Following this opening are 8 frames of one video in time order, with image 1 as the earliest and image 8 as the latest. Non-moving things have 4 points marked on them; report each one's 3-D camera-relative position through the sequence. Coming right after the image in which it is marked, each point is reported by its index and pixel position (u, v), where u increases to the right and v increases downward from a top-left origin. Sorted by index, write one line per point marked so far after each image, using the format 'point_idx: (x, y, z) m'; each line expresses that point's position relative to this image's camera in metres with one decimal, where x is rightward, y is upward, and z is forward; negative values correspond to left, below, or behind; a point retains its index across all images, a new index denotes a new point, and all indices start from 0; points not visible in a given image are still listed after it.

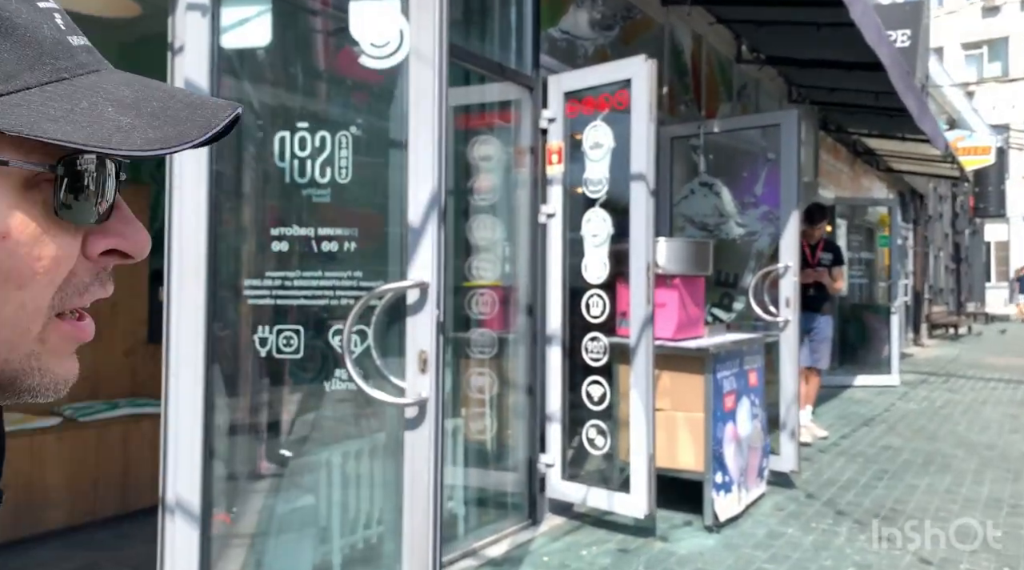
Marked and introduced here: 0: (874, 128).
0: (+4.3, +1.8, +9.8) m
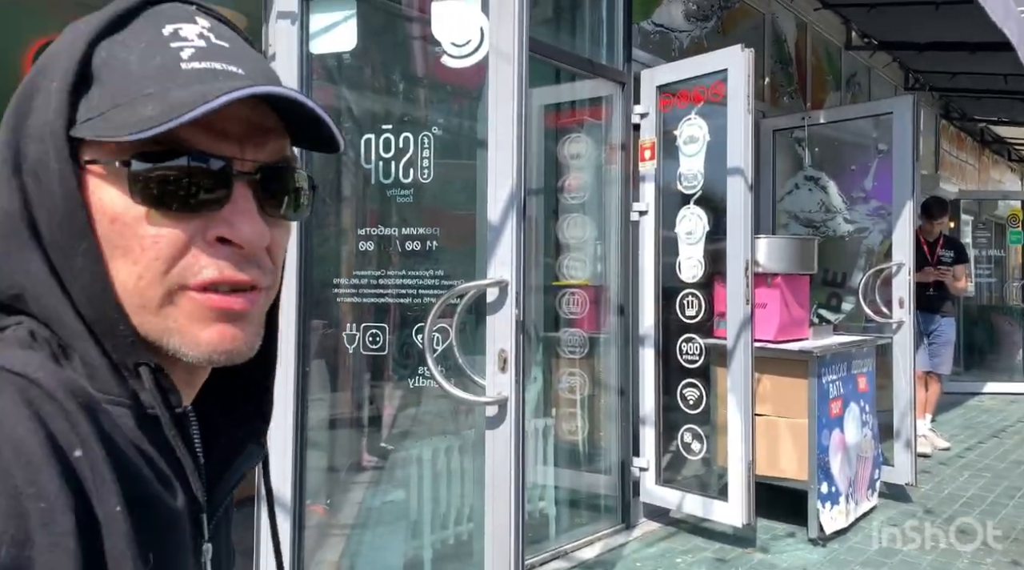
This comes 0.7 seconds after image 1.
0: (+5.4, +1.8, +9.1) m
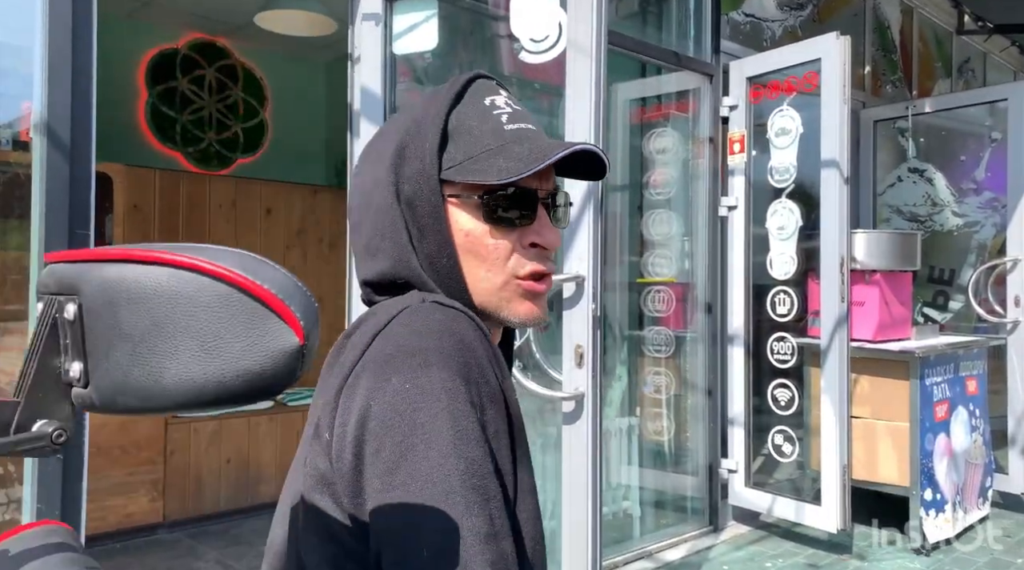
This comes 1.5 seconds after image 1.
0: (+6.3, +1.9, +8.4) m
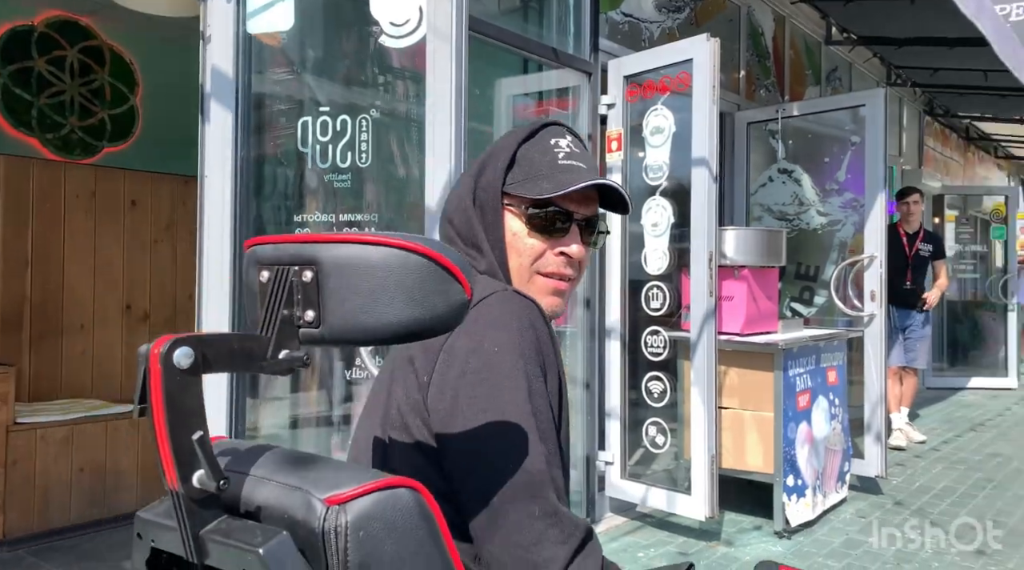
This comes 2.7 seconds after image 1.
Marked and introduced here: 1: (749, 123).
0: (+5.1, +1.9, +9.1) m
1: (+1.6, +1.1, +5.5) m
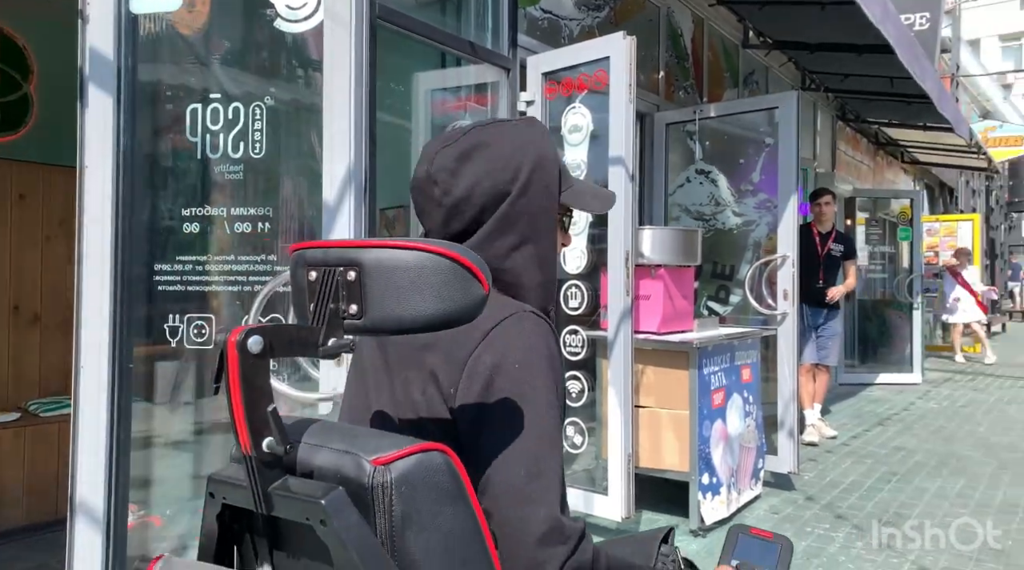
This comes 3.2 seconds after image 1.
0: (+4.3, +1.9, +9.4) m
1: (+1.0, +1.1, +5.6) m
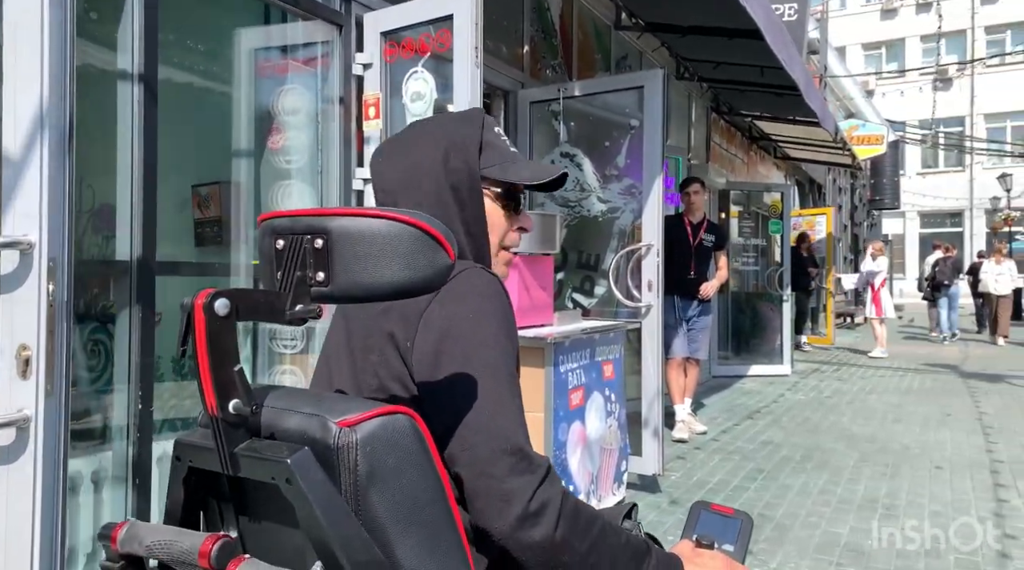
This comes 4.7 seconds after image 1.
0: (+2.8, +2.0, +9.4) m
1: (+0.1, +1.1, +5.2) m
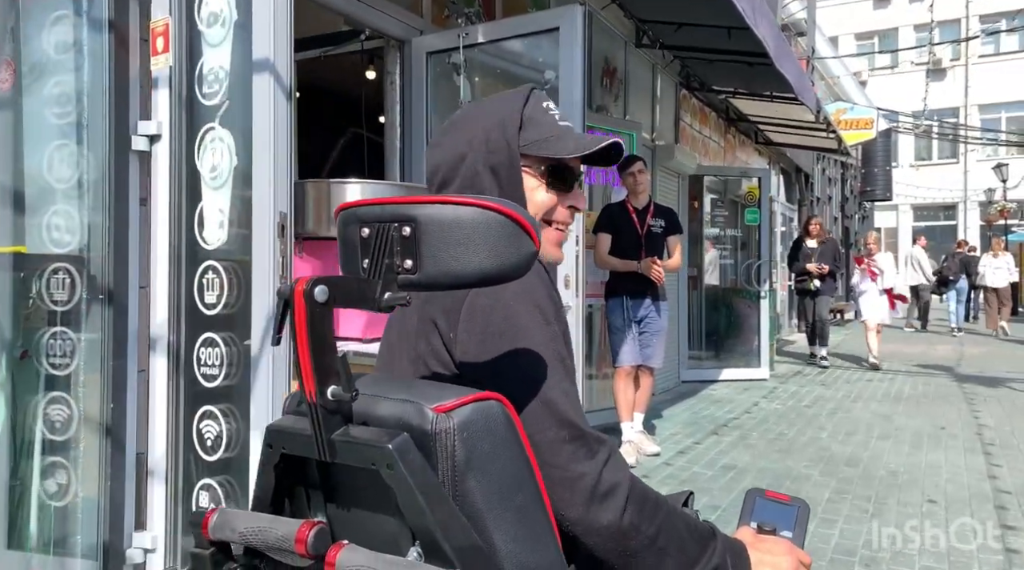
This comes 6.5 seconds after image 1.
0: (+2.3, +2.0, +8.5) m
1: (-0.4, +1.2, +4.2) m
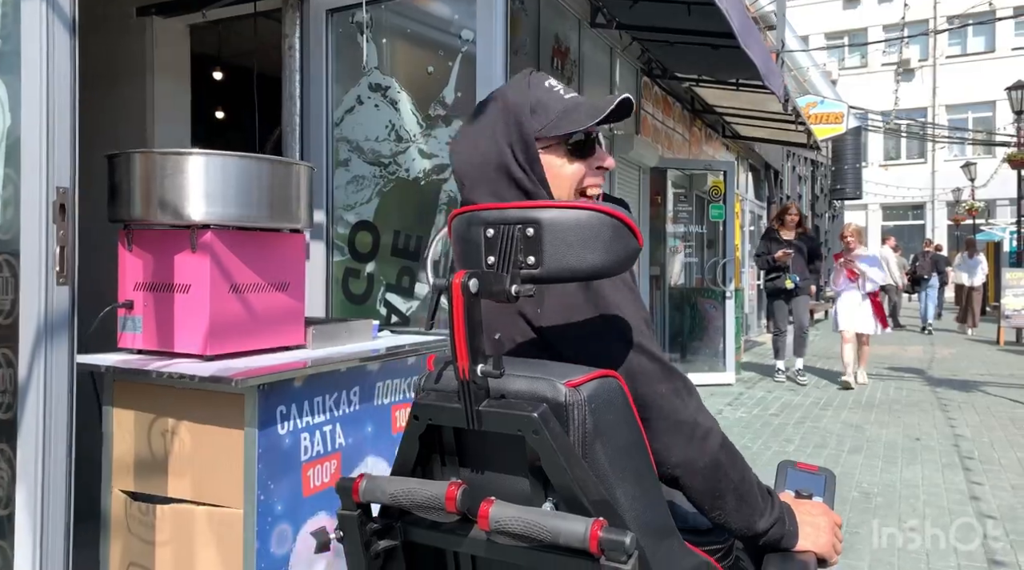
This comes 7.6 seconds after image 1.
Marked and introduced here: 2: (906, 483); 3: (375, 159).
0: (+1.8, +2.0, +7.9) m
1: (-0.8, +1.2, +3.6) m
2: (+2.3, -1.2, +5.0) m
3: (-0.5, +0.5, +3.7) m
